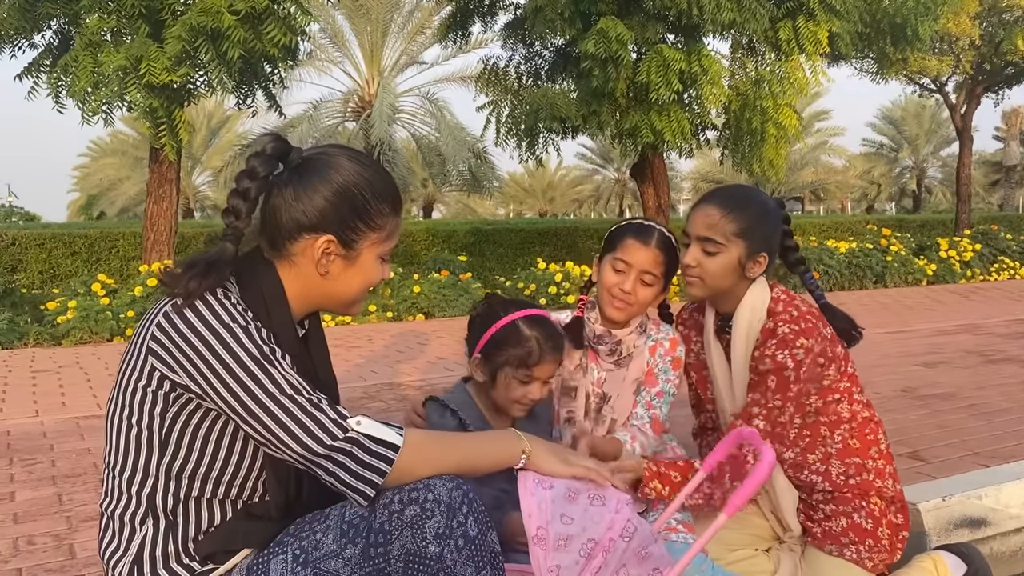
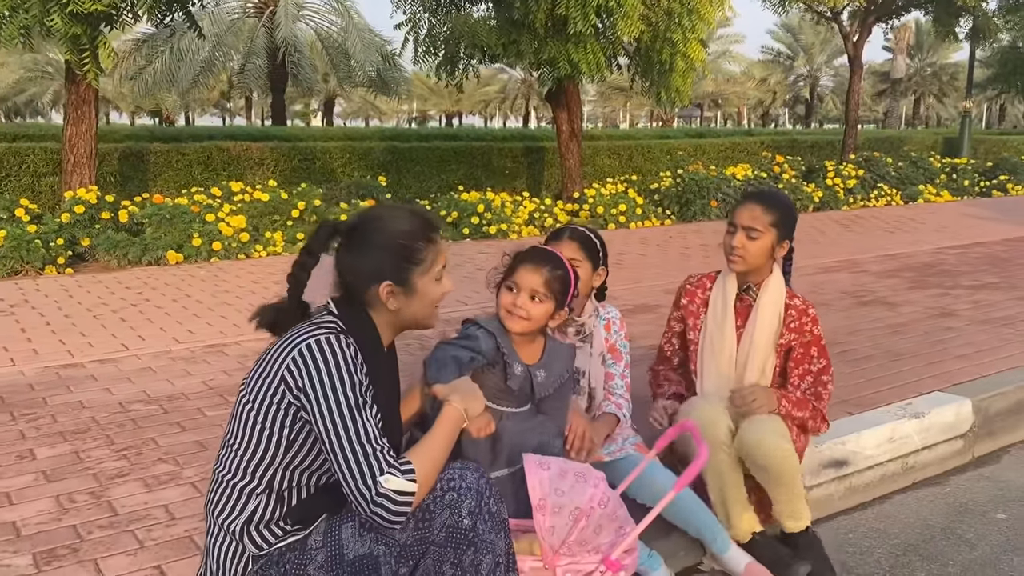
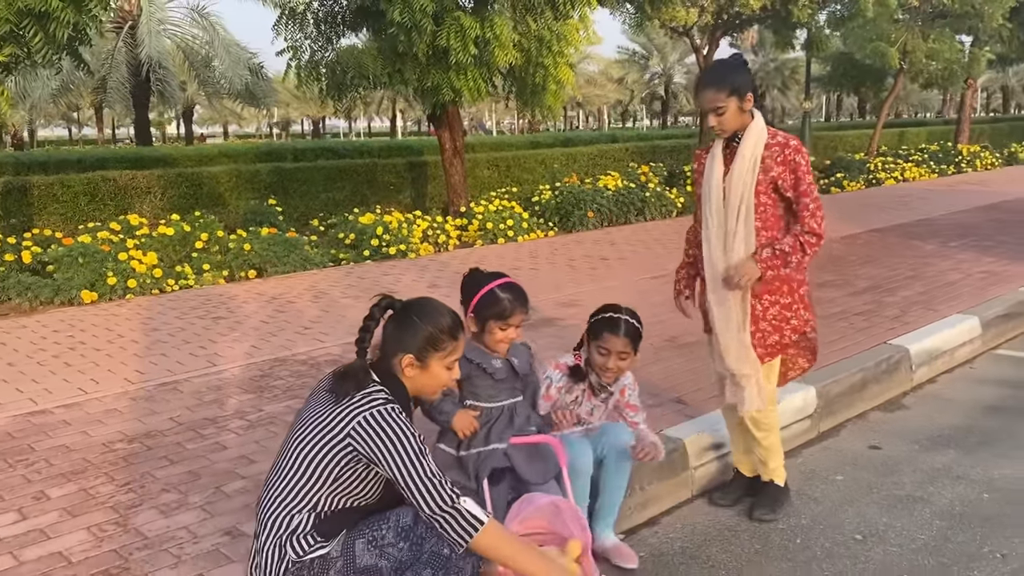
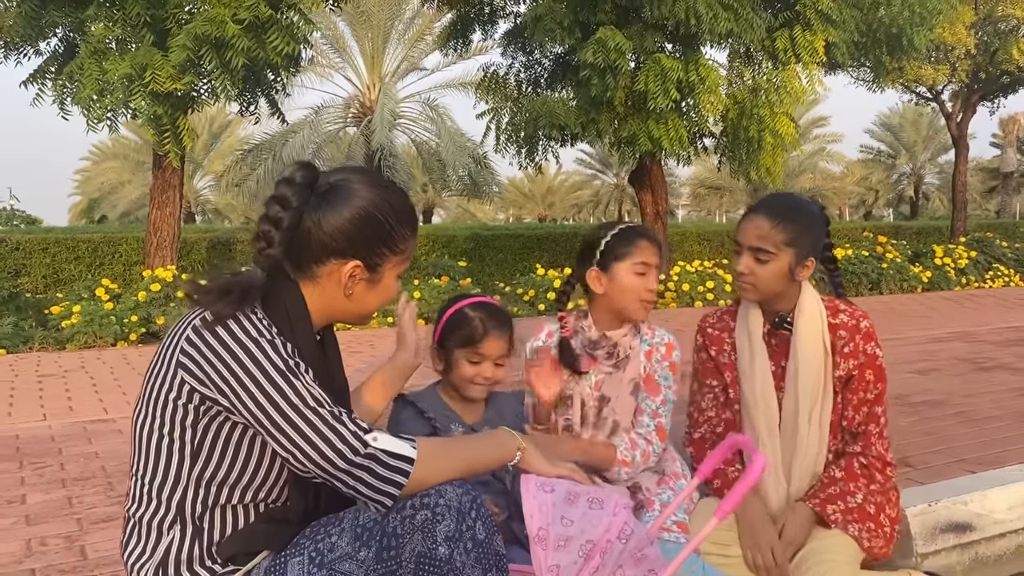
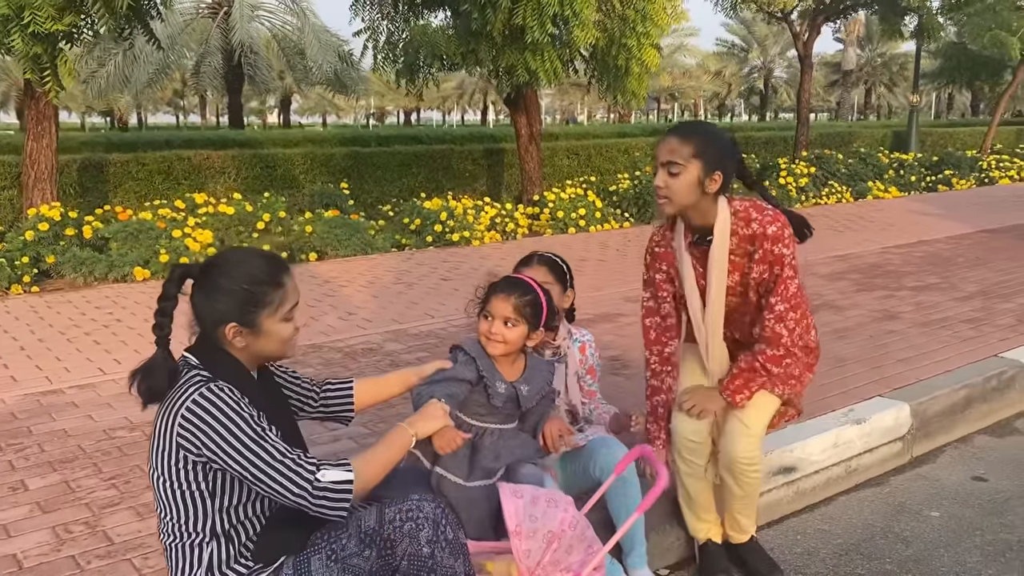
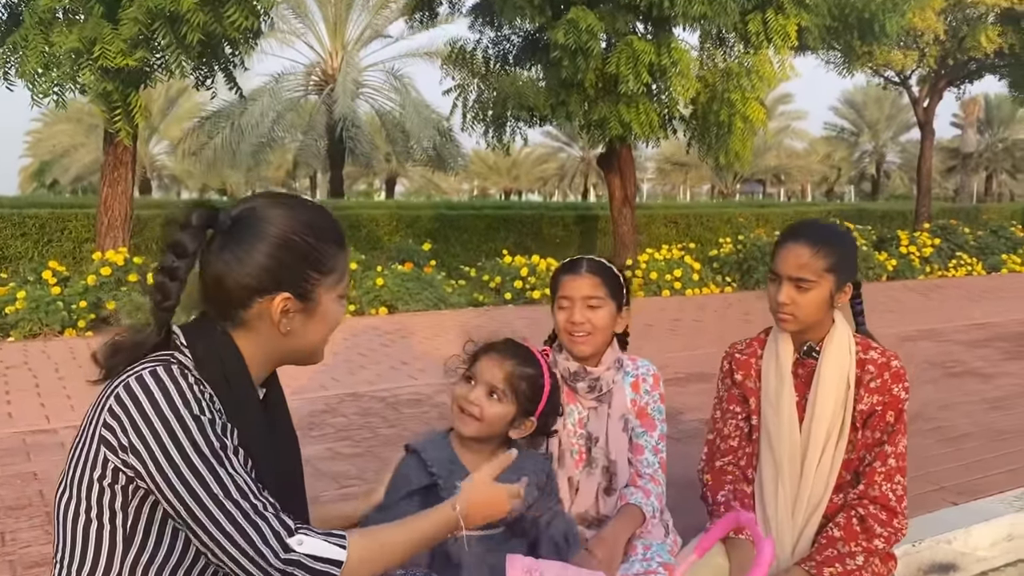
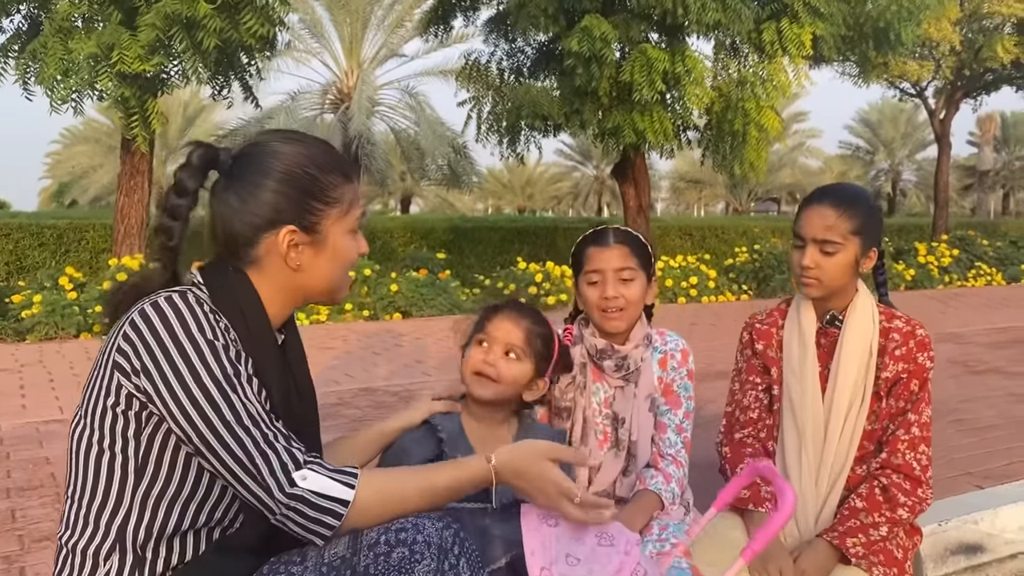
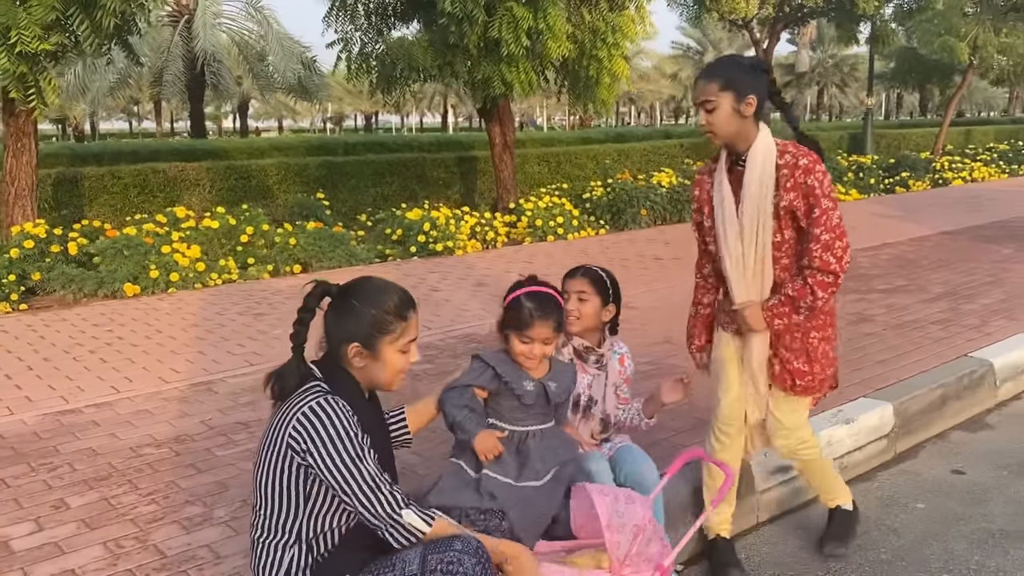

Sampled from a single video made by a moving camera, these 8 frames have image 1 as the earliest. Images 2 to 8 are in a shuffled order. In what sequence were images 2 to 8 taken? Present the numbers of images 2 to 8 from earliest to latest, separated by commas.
4, 7, 6, 2, 5, 8, 3
